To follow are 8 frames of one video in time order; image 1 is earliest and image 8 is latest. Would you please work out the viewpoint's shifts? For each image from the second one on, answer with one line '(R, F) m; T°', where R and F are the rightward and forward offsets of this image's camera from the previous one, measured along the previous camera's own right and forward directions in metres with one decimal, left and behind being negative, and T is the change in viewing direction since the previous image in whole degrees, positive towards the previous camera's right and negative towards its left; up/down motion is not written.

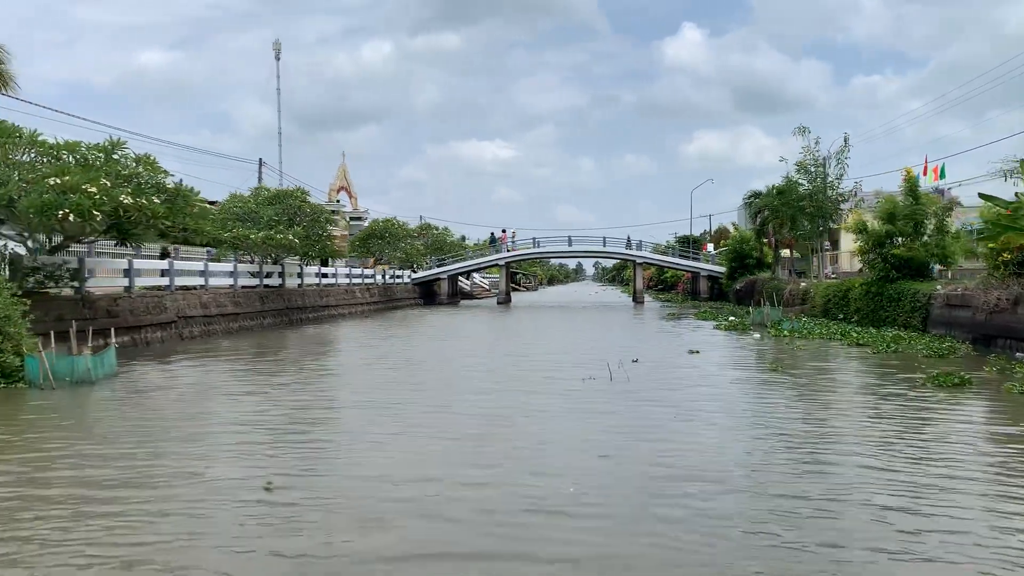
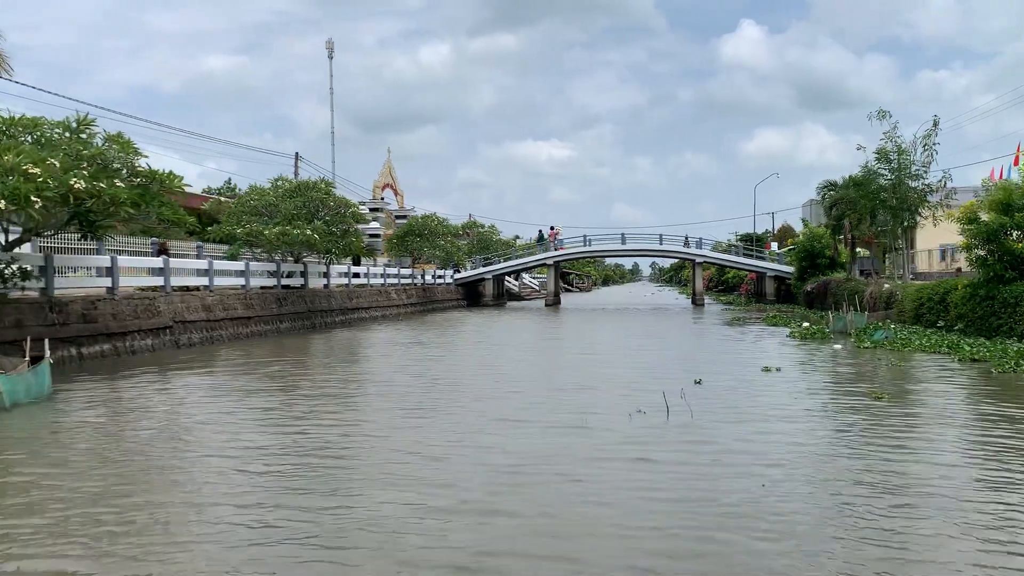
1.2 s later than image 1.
(+0.3, +2.4) m; -4°
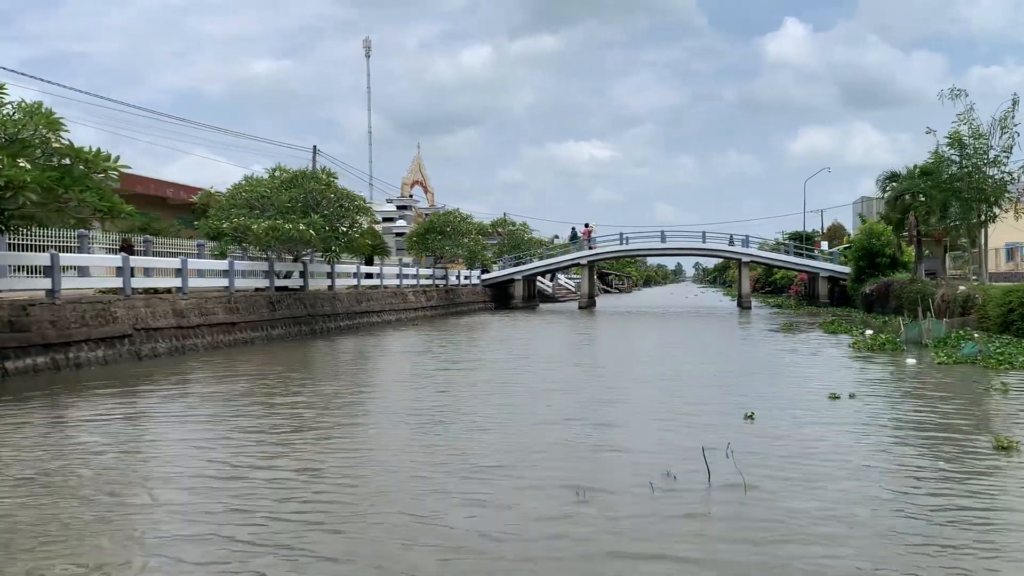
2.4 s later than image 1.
(+0.5, +2.4) m; -3°
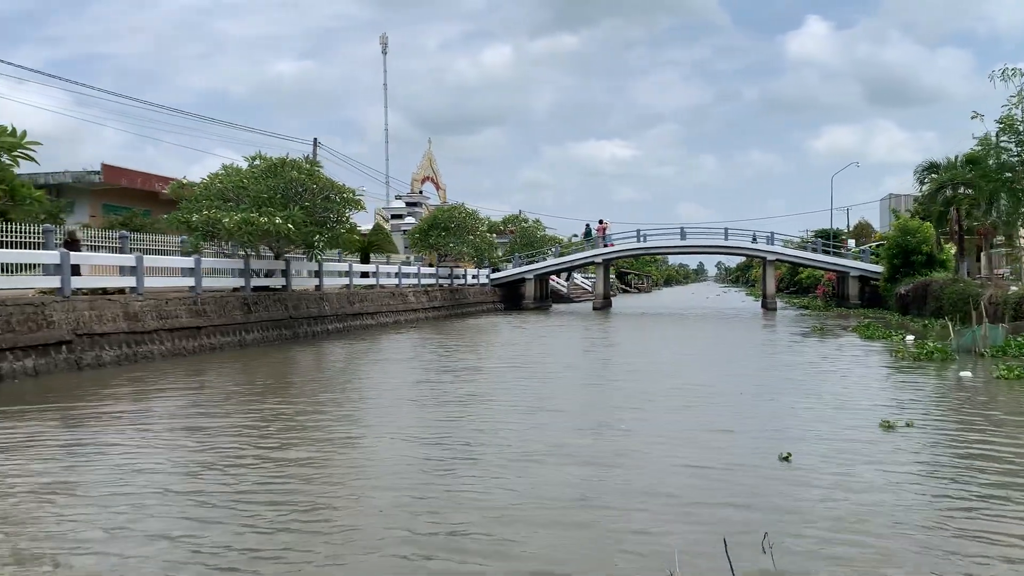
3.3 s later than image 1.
(+0.4, +1.8) m; -1°
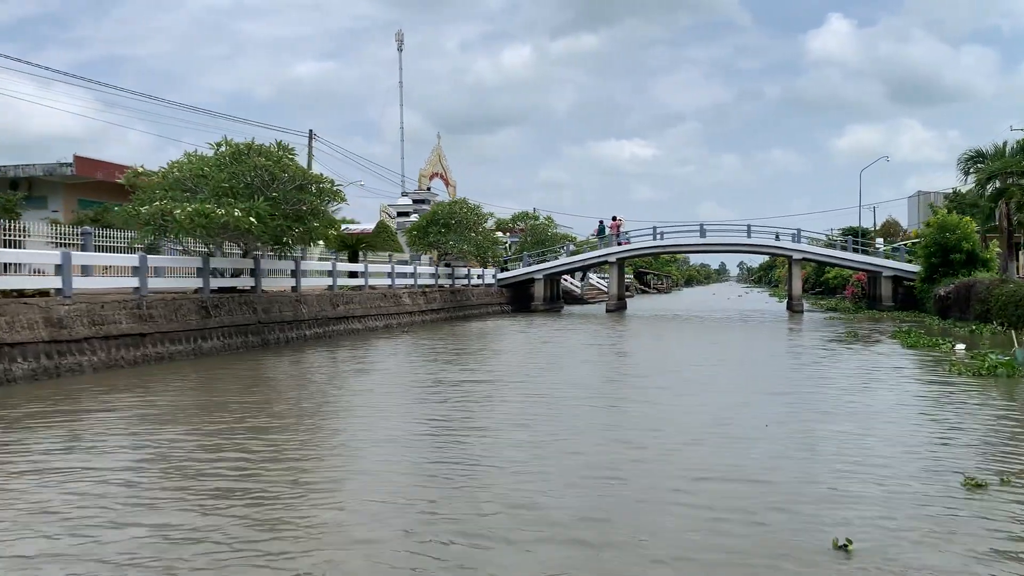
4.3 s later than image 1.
(+0.5, +2.0) m; -1°
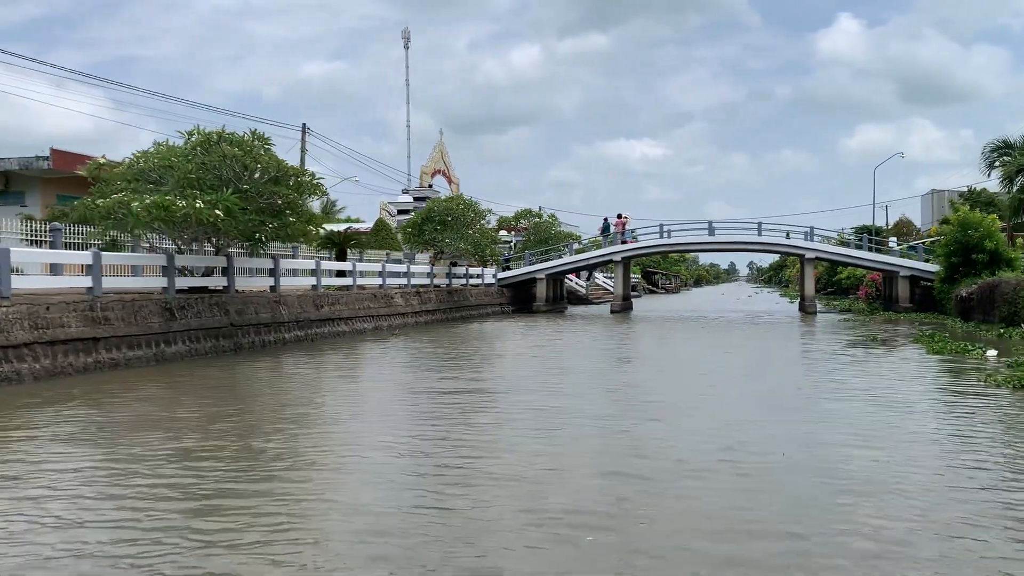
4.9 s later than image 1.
(+0.3, +1.2) m; -1°
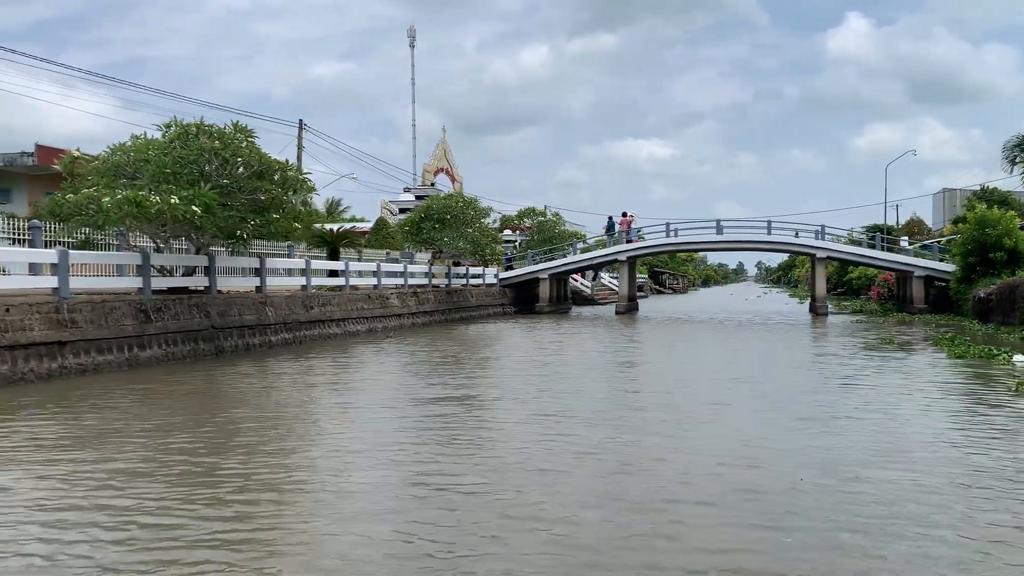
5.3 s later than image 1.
(+0.2, +0.8) m; 0°
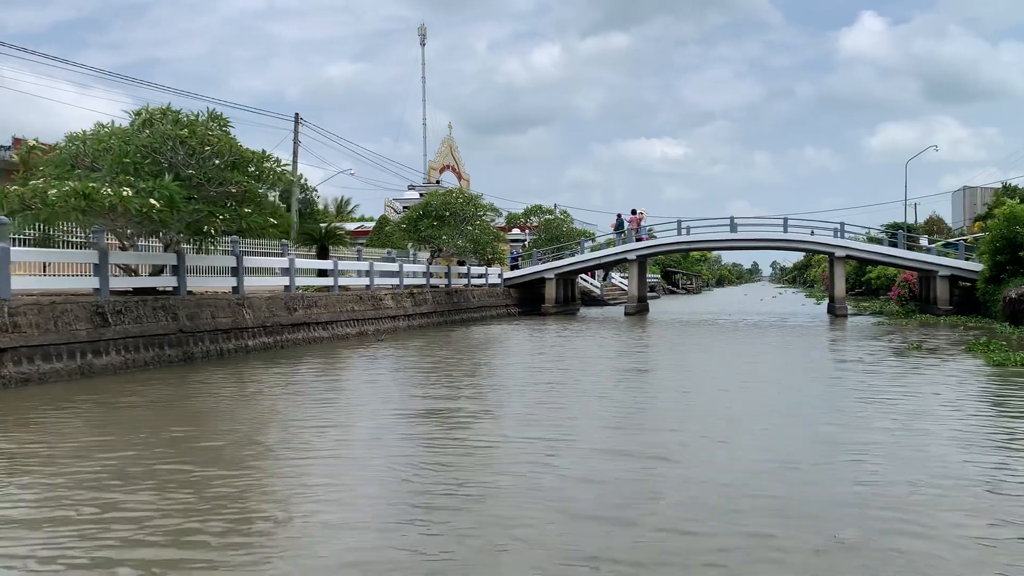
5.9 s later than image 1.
(+0.3, +1.2) m; -1°
